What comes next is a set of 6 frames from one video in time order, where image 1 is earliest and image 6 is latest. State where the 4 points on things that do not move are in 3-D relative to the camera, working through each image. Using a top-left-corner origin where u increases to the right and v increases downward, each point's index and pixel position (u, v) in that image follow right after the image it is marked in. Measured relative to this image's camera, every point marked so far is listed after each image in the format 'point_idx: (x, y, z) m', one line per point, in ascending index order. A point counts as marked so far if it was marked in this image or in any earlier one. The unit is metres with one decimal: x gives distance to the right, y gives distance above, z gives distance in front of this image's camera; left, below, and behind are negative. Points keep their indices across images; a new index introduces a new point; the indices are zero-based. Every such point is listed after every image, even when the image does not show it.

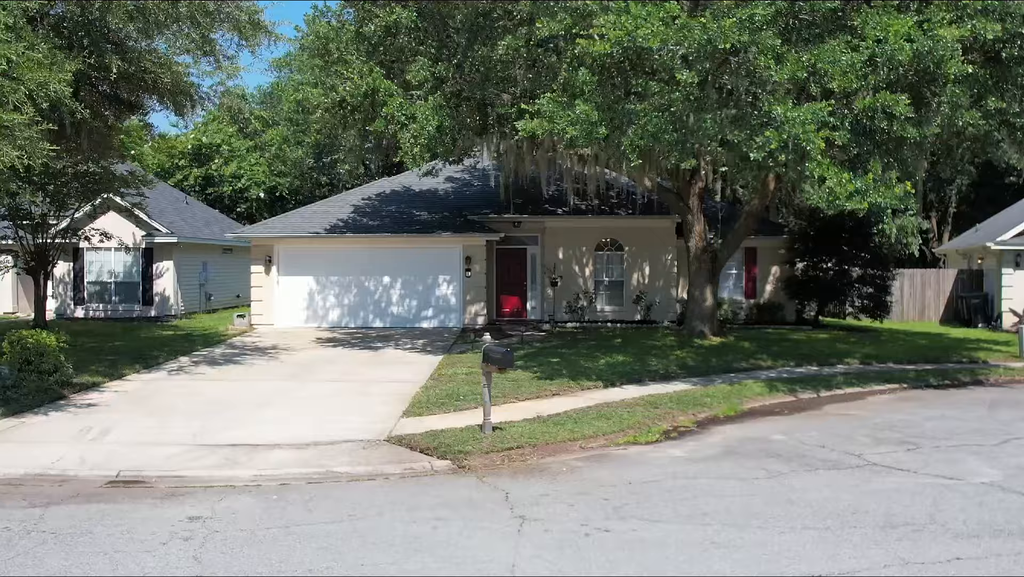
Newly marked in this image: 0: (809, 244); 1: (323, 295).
0: (+5.1, +0.8, +19.7) m
1: (-3.1, -0.1, +18.8) m
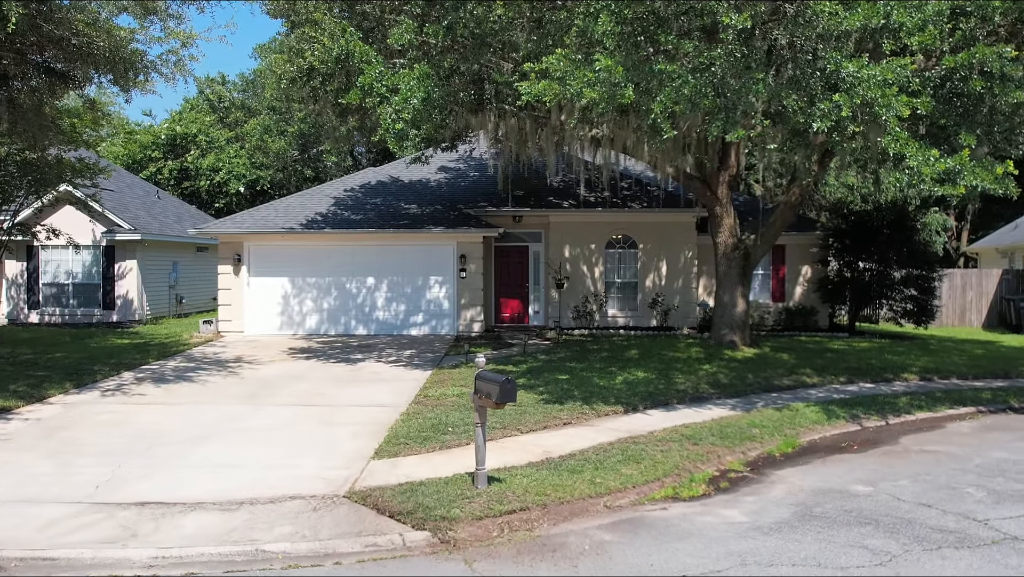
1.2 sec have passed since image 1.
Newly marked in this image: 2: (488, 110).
0: (+5.1, +0.7, +17.6) m
1: (-3.1, -0.2, +16.7) m
2: (-0.3, +2.0, +12.9) m
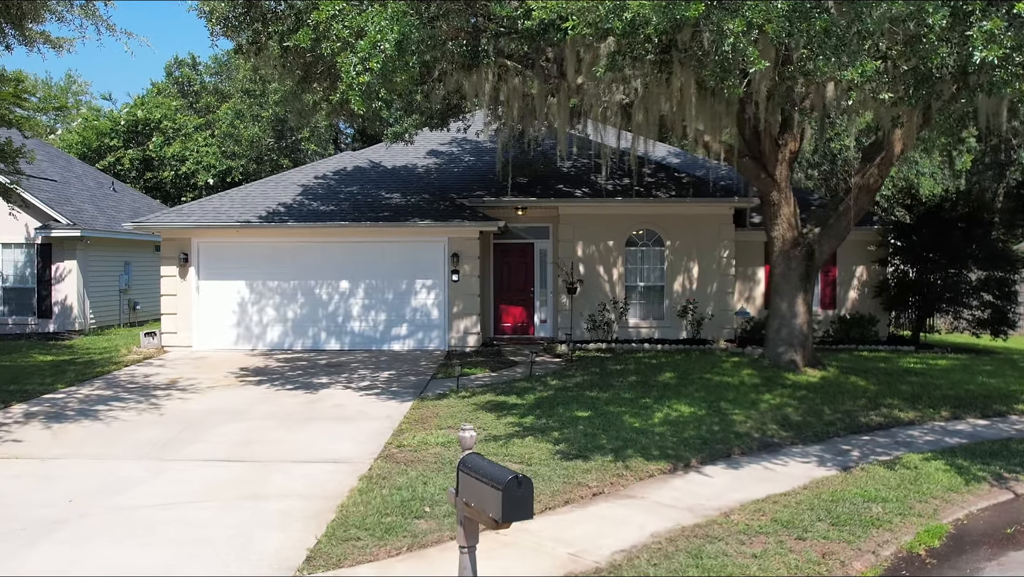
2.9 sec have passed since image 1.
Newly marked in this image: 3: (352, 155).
0: (+5.2, +0.7, +14.8) m
1: (-3.1, -0.2, +13.9) m
2: (-0.2, +1.9, +10.1) m
3: (-2.2, +1.9, +15.9) m
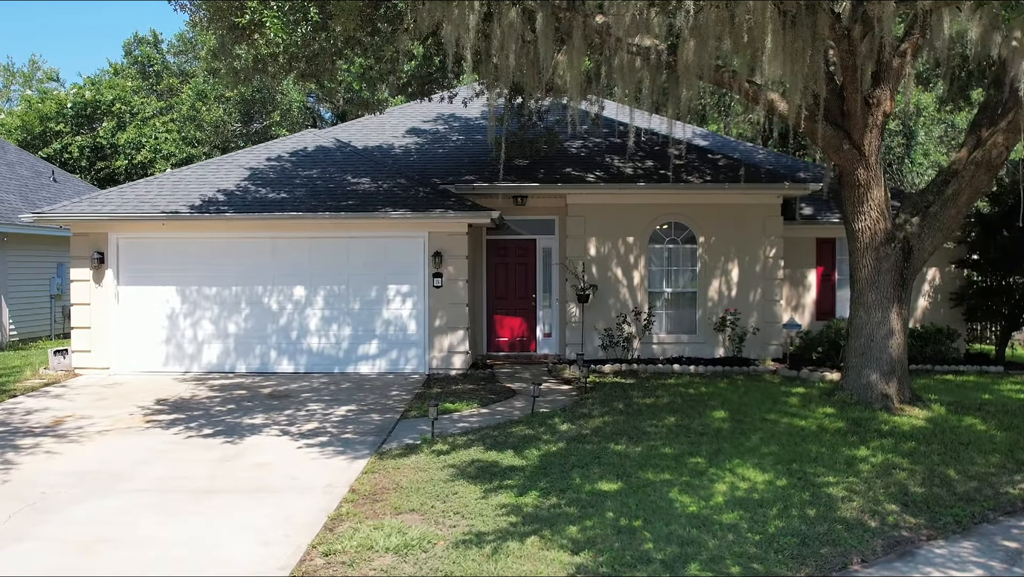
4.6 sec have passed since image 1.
0: (+5.1, +0.6, +12.0) m
1: (-3.1, -0.3, +11.1) m
2: (-0.3, +1.9, +7.3) m
3: (-2.3, +1.8, +13.2) m
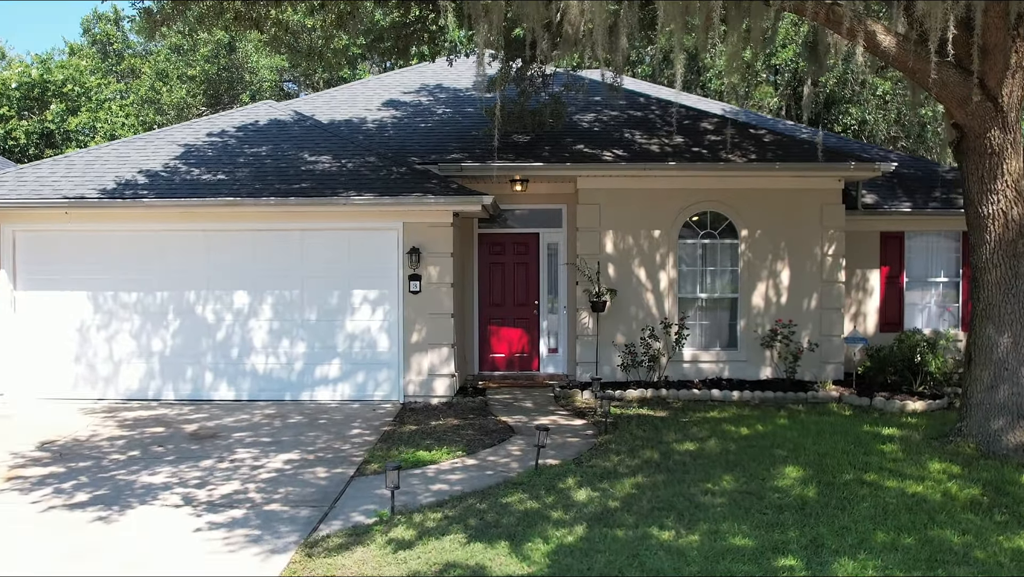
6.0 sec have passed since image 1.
0: (+5.1, +0.6, +9.8) m
1: (-3.1, -0.3, +8.8) m
2: (-0.3, +1.8, +5.0) m
3: (-2.3, +1.8, +10.9) m
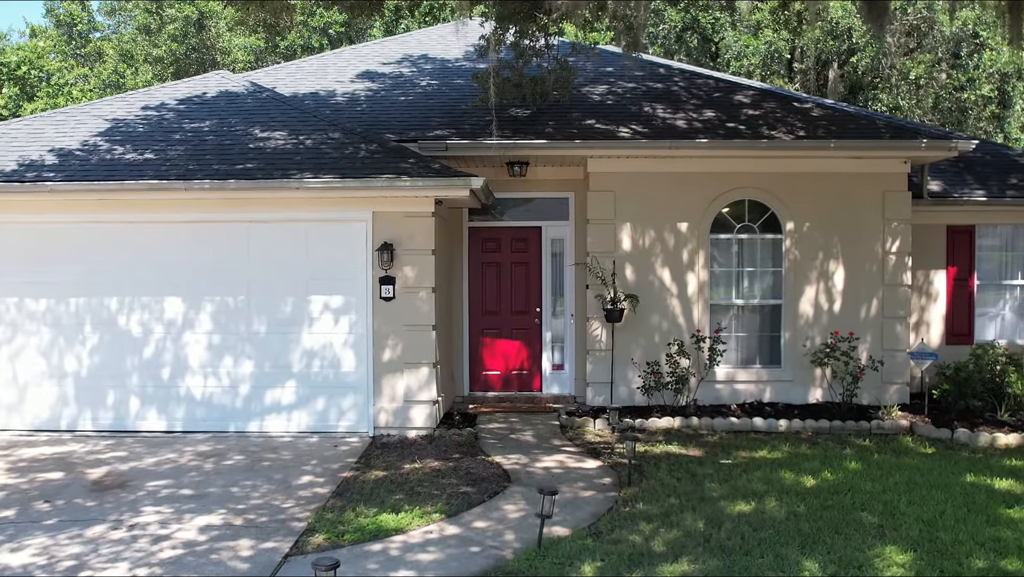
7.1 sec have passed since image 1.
0: (+5.1, +0.5, +8.1) m
1: (-3.2, -0.4, +7.2) m
2: (-0.3, +1.8, +3.4) m
3: (-2.3, +1.7, +9.2) m
